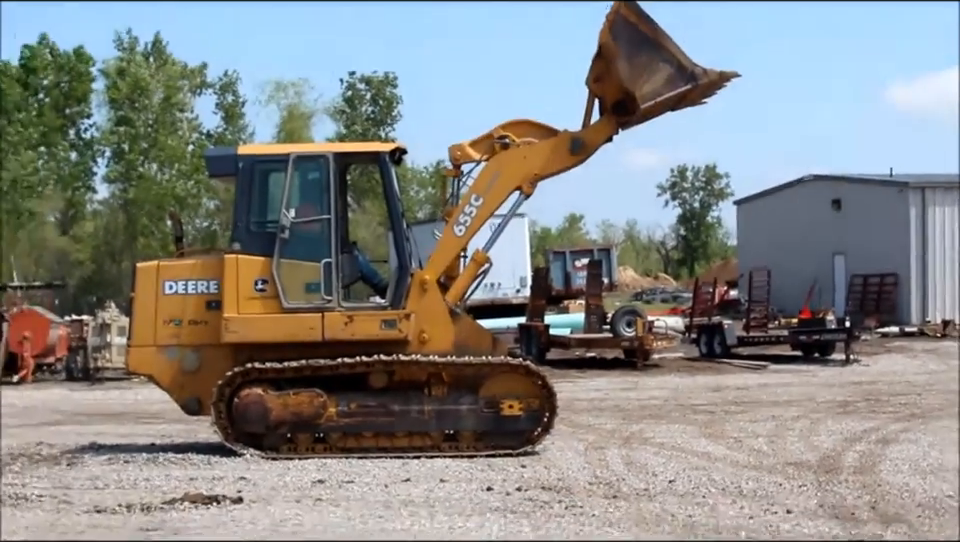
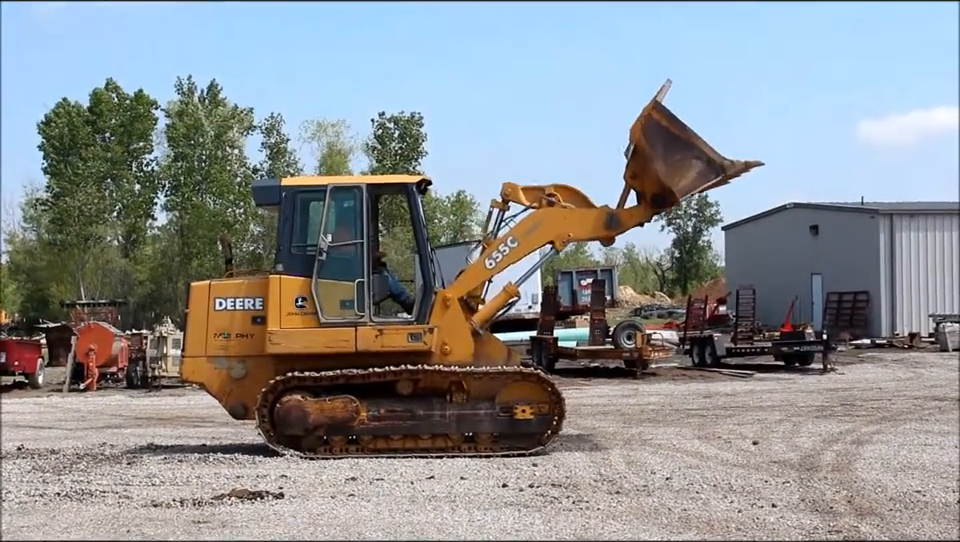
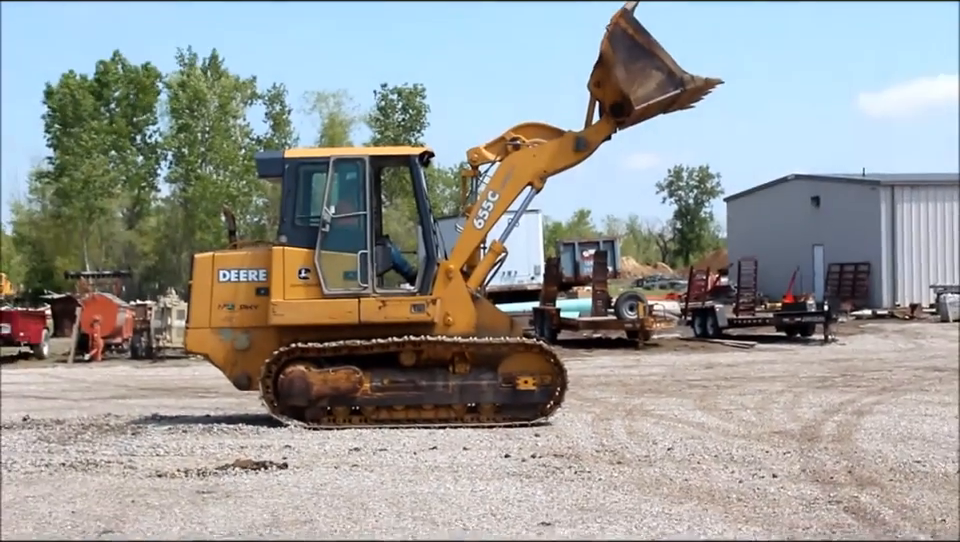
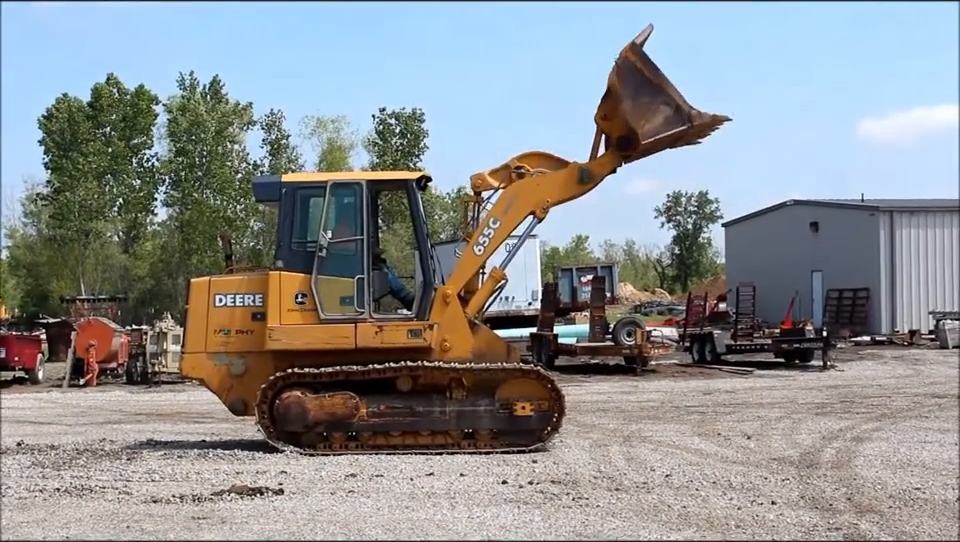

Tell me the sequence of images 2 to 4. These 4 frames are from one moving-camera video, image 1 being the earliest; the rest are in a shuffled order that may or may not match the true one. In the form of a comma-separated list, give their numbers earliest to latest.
3, 4, 2
